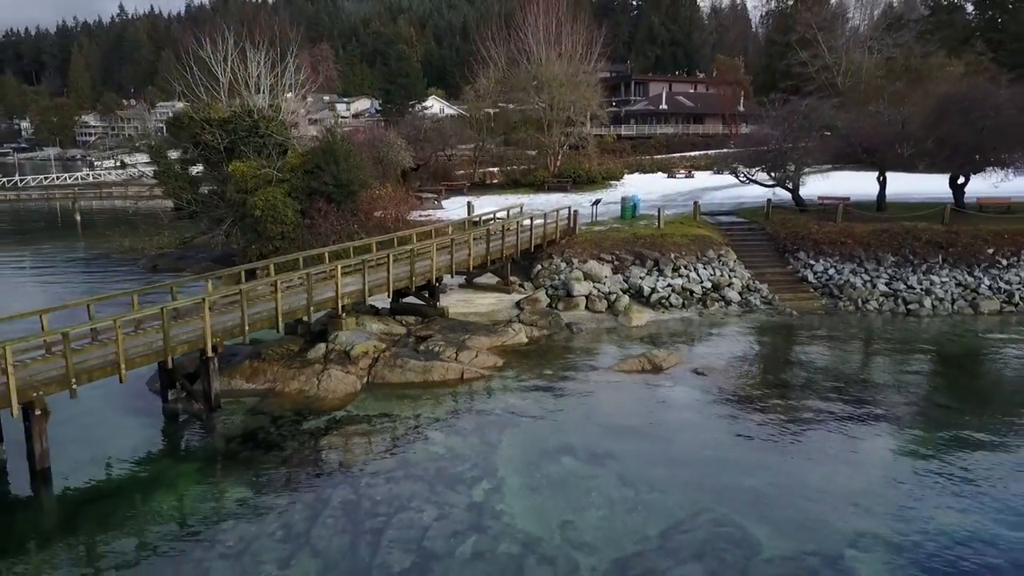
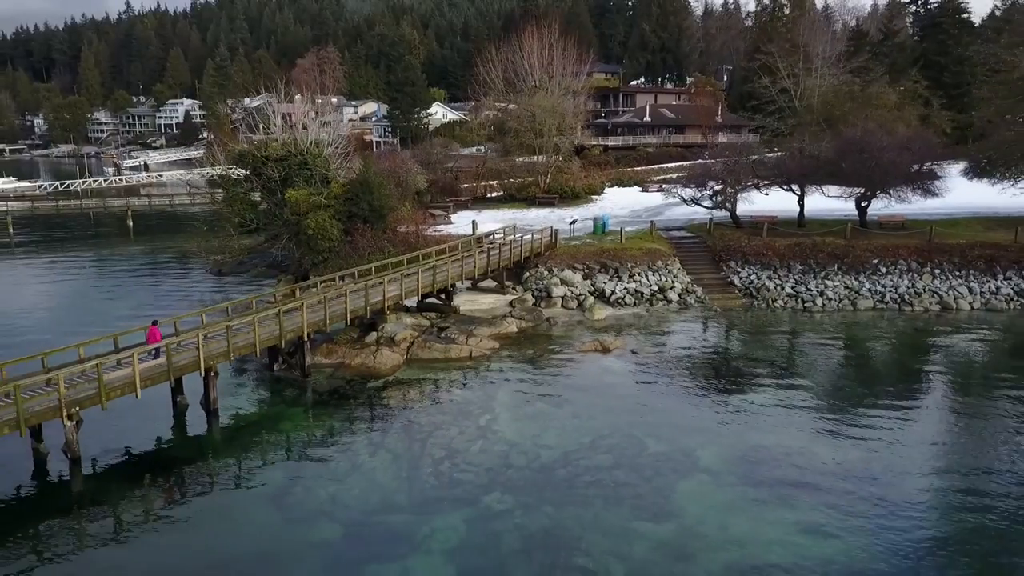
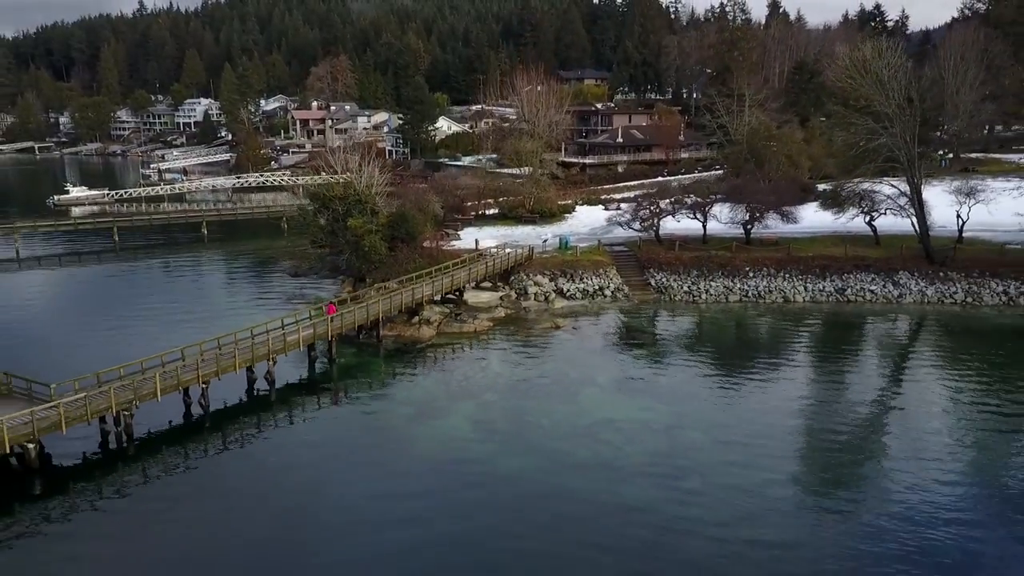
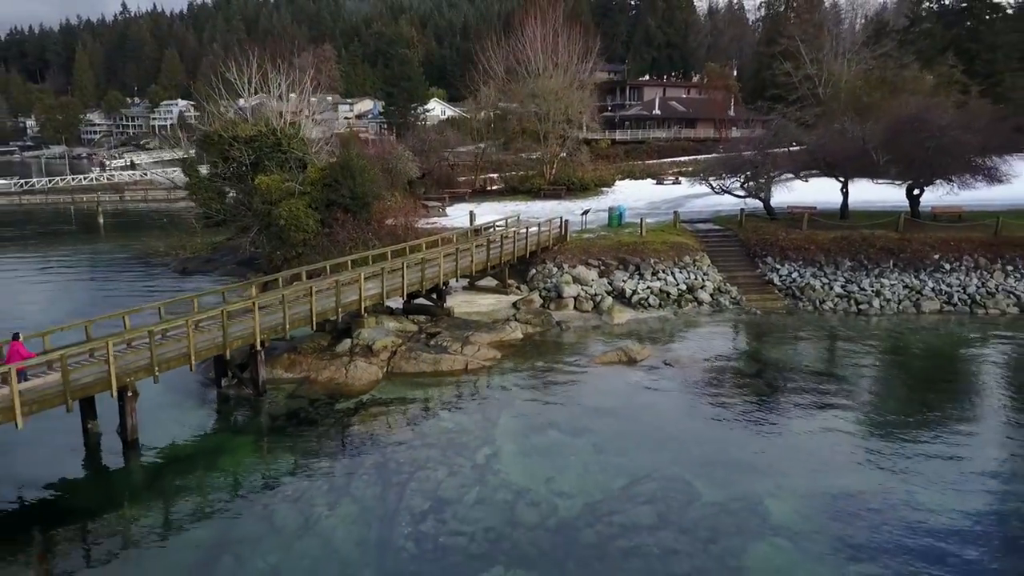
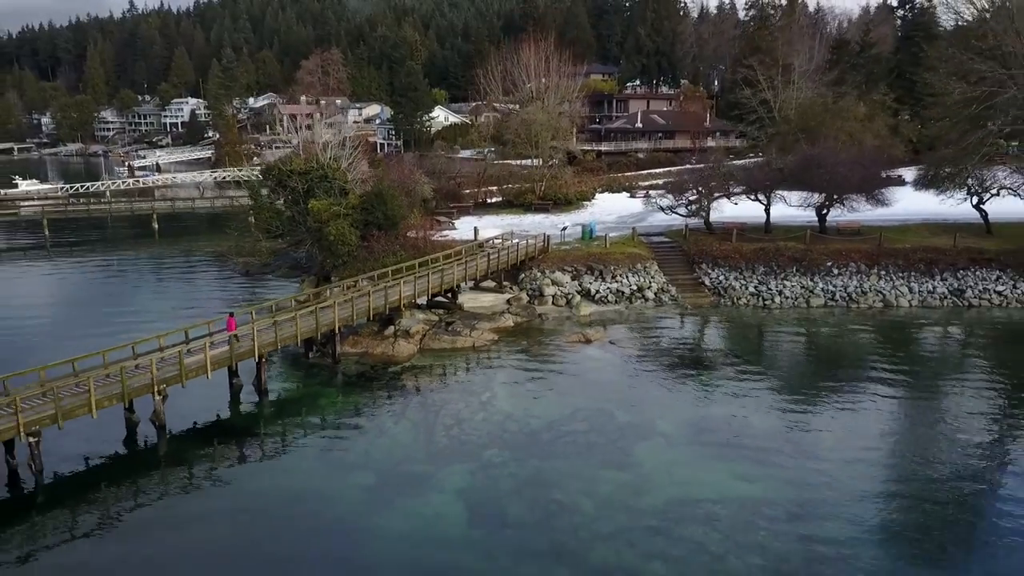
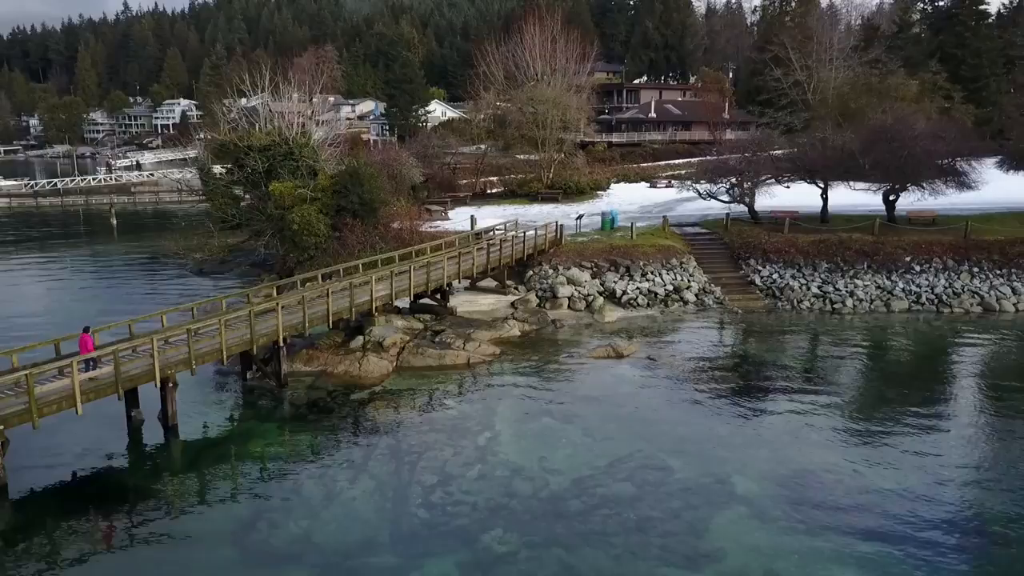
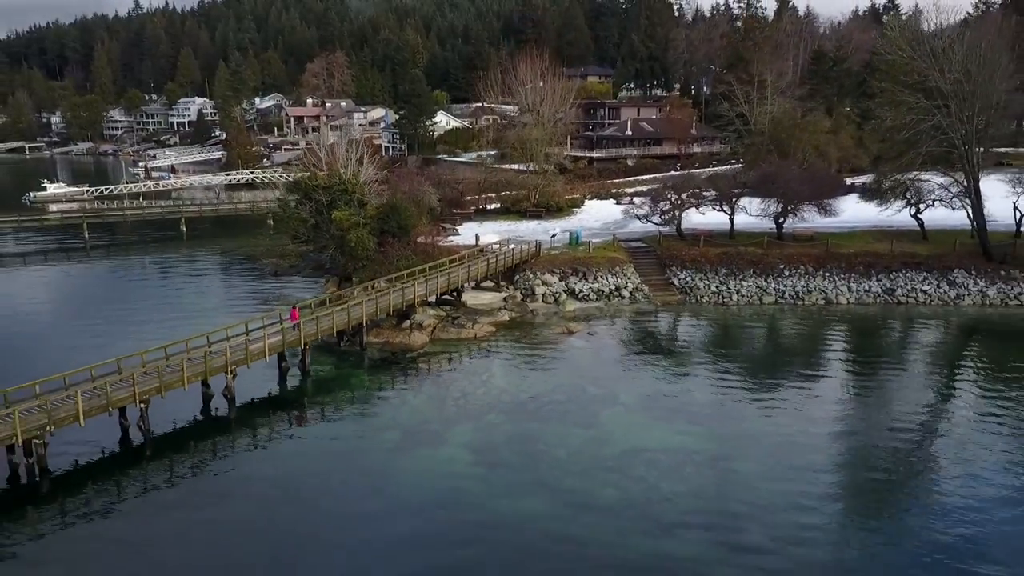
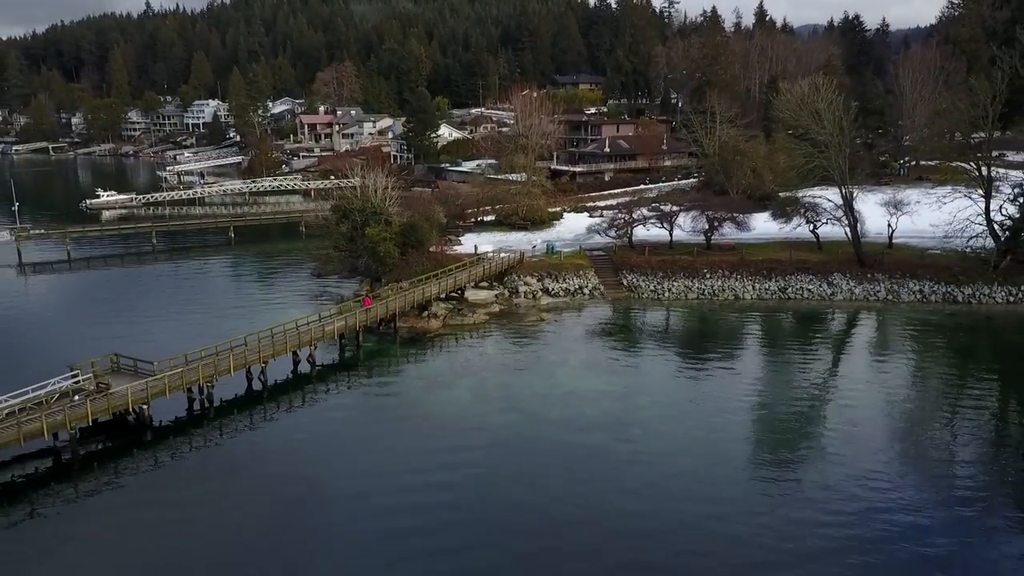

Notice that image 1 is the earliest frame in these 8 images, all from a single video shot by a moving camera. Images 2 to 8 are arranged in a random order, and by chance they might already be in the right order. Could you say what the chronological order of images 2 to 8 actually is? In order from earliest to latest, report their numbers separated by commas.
4, 6, 2, 5, 7, 3, 8
